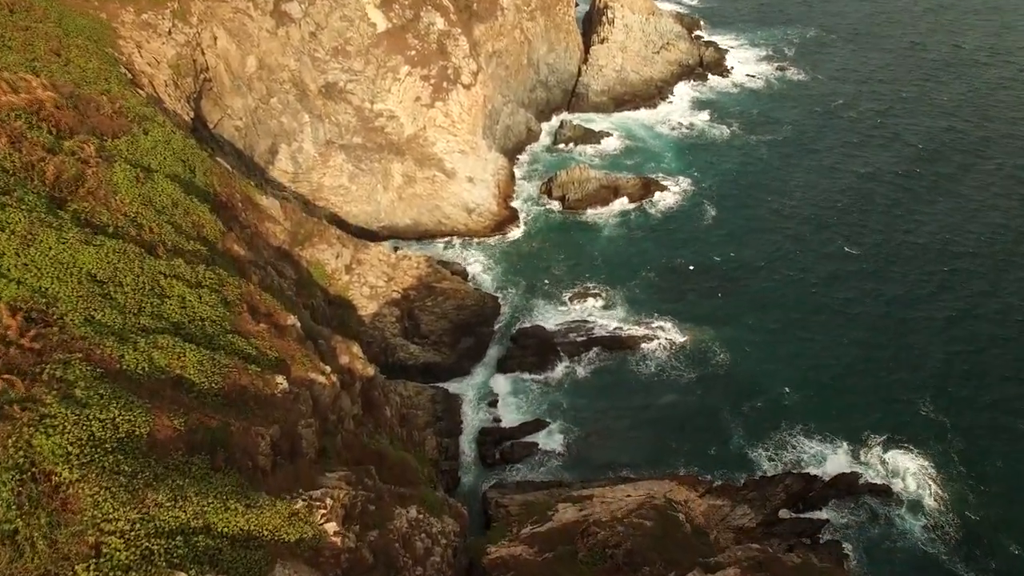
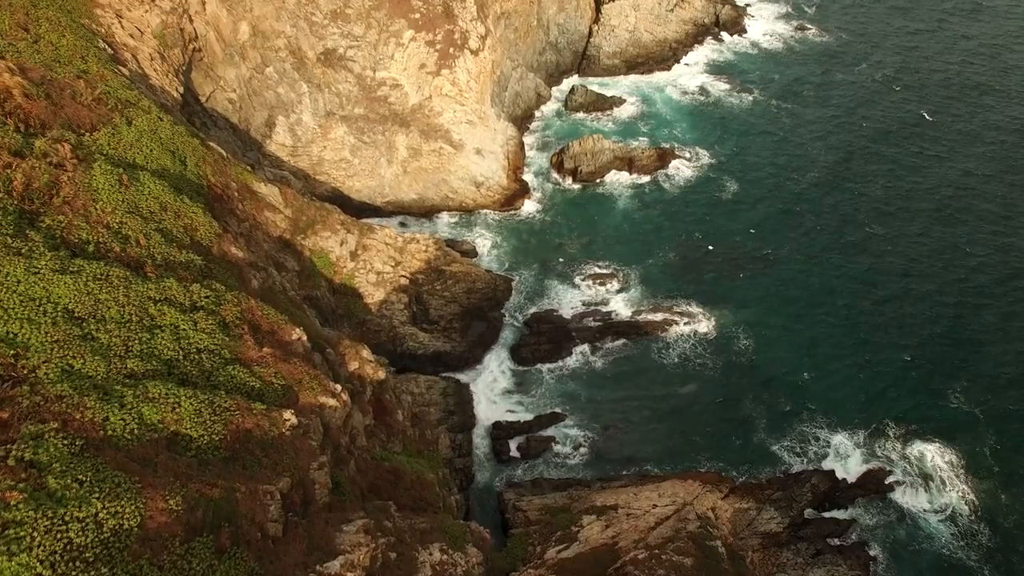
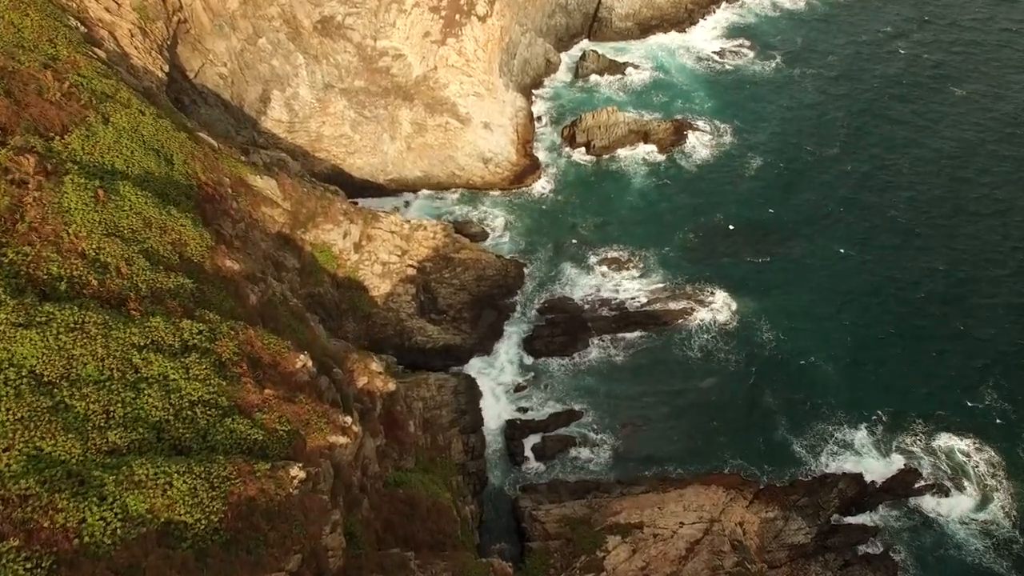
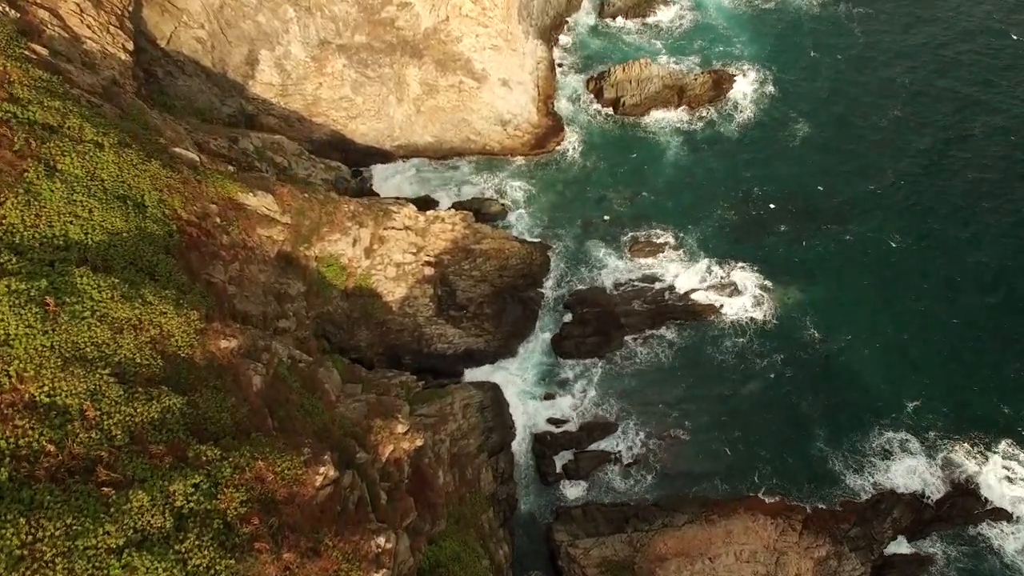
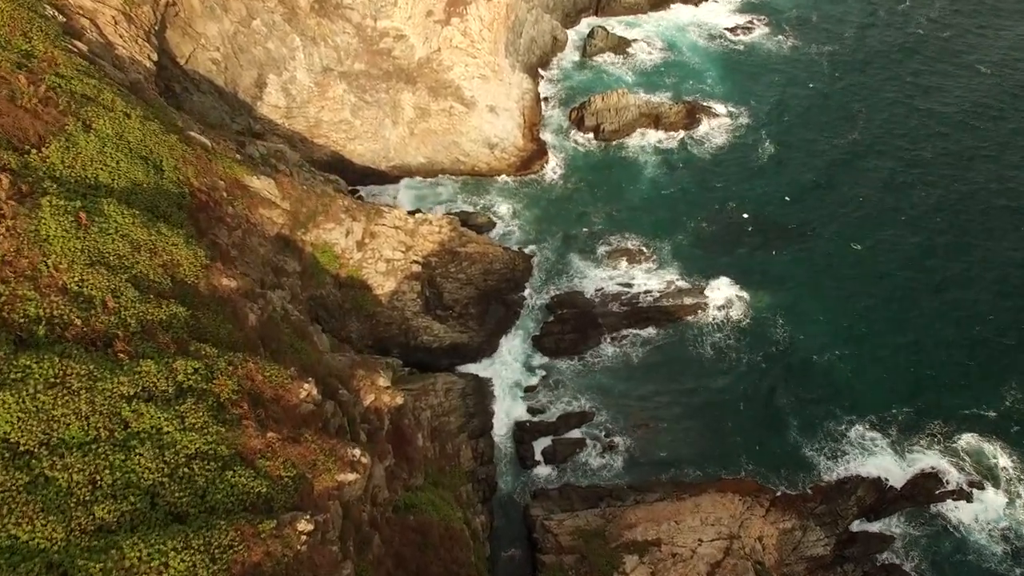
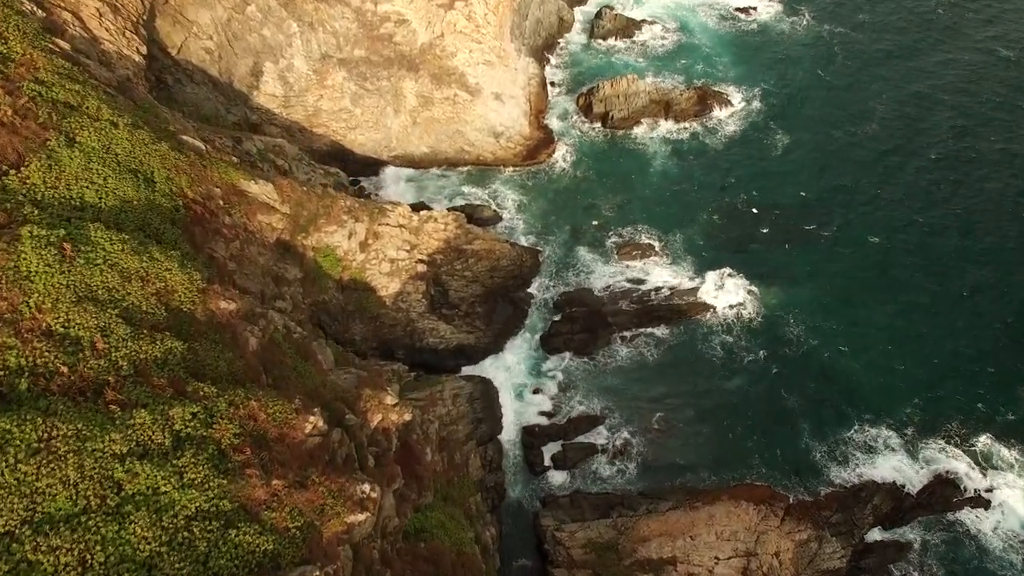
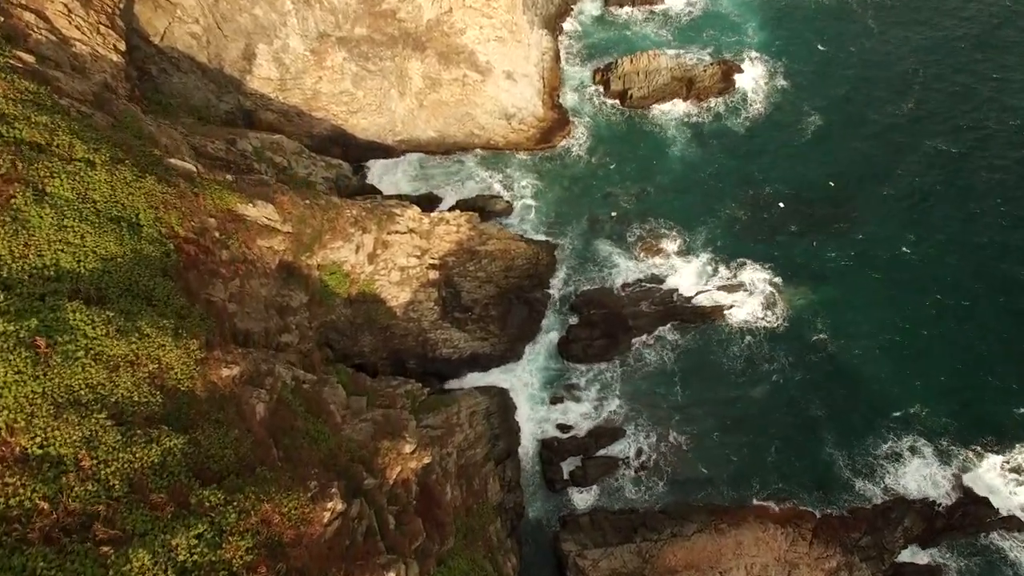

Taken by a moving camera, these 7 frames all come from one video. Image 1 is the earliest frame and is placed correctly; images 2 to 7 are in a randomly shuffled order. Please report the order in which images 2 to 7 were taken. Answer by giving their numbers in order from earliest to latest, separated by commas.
2, 3, 5, 6, 4, 7
